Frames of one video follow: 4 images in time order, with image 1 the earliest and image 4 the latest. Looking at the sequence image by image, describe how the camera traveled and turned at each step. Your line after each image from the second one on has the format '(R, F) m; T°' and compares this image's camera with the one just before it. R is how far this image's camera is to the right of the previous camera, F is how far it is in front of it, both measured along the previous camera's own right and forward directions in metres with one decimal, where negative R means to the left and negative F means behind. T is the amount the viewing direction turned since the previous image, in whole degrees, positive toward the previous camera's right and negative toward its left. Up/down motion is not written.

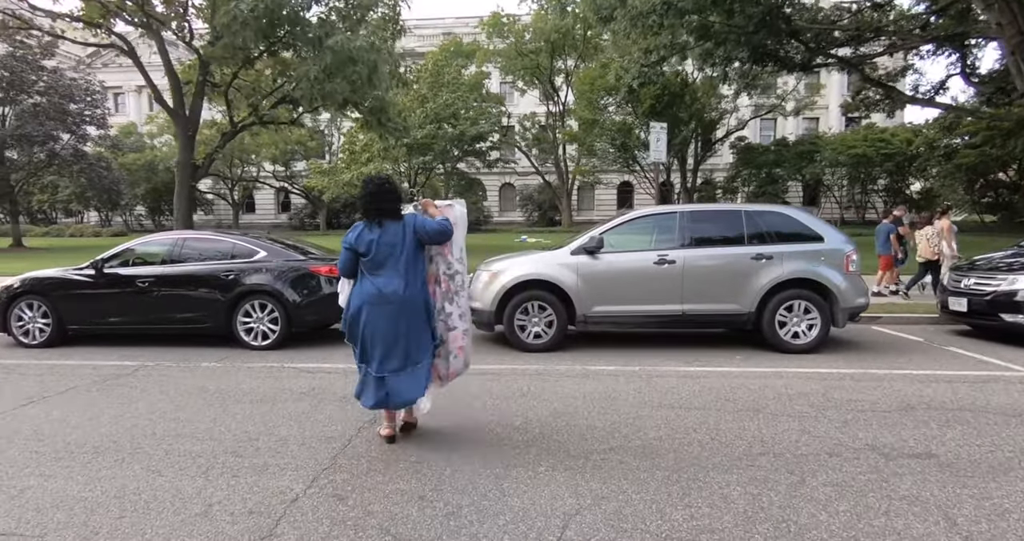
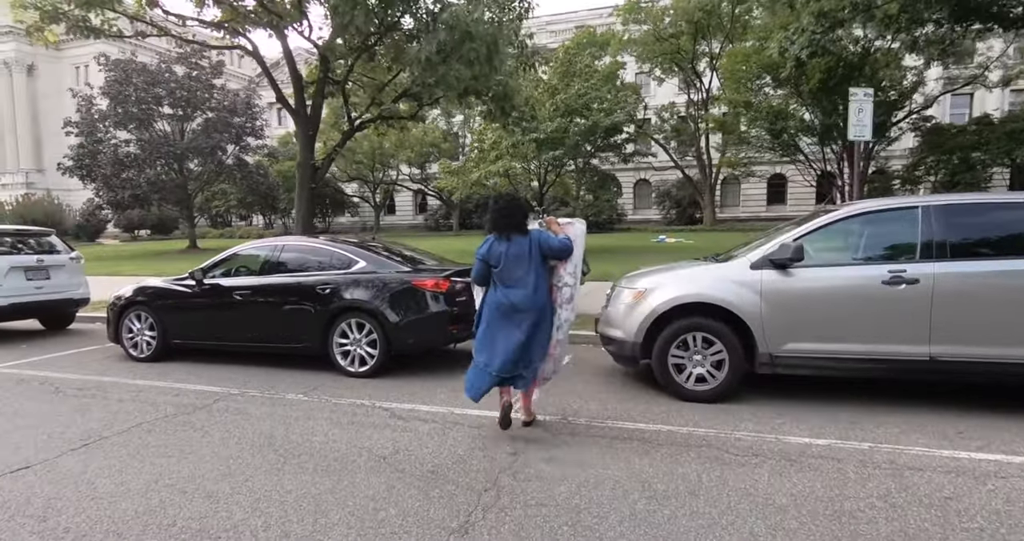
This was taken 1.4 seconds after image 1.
(-0.2, +1.8) m; -13°
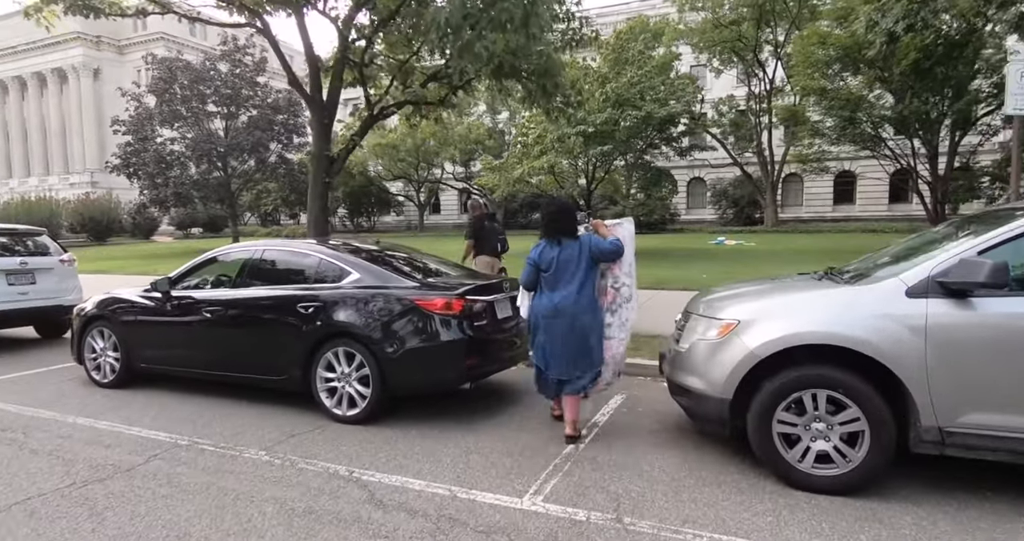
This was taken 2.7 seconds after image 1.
(+0.1, +1.7) m; -5°
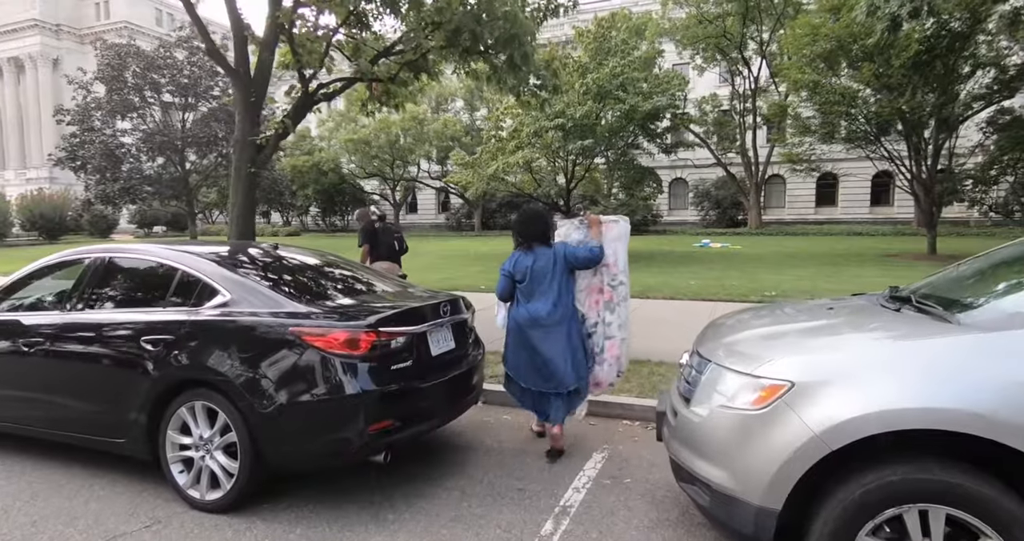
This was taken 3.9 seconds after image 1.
(+0.3, +1.6) m; +2°
